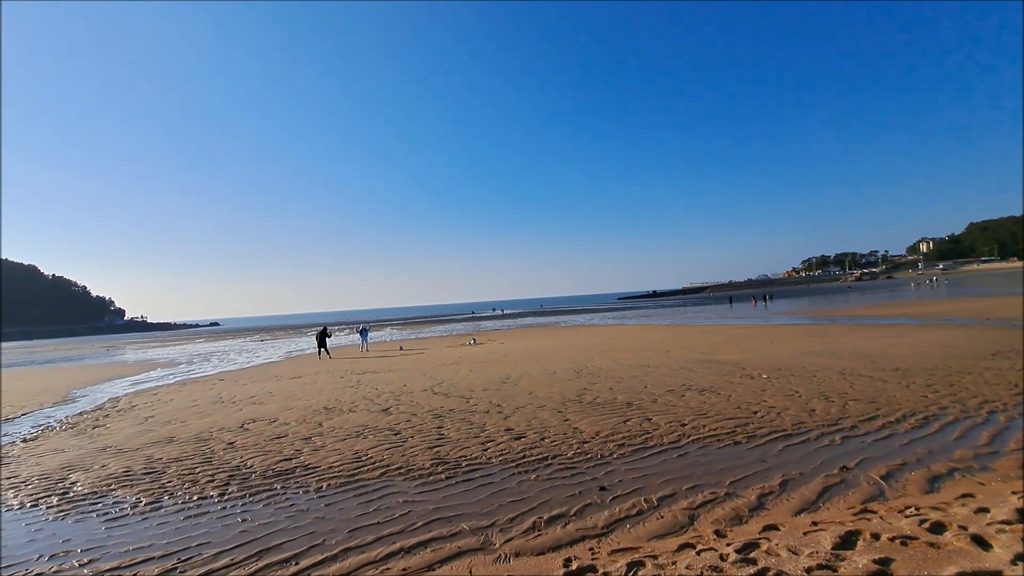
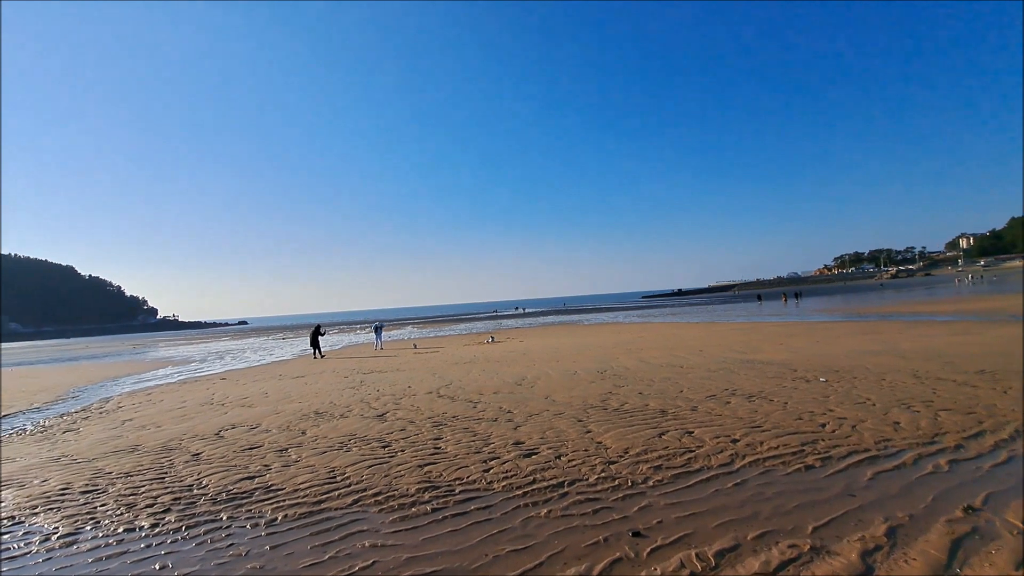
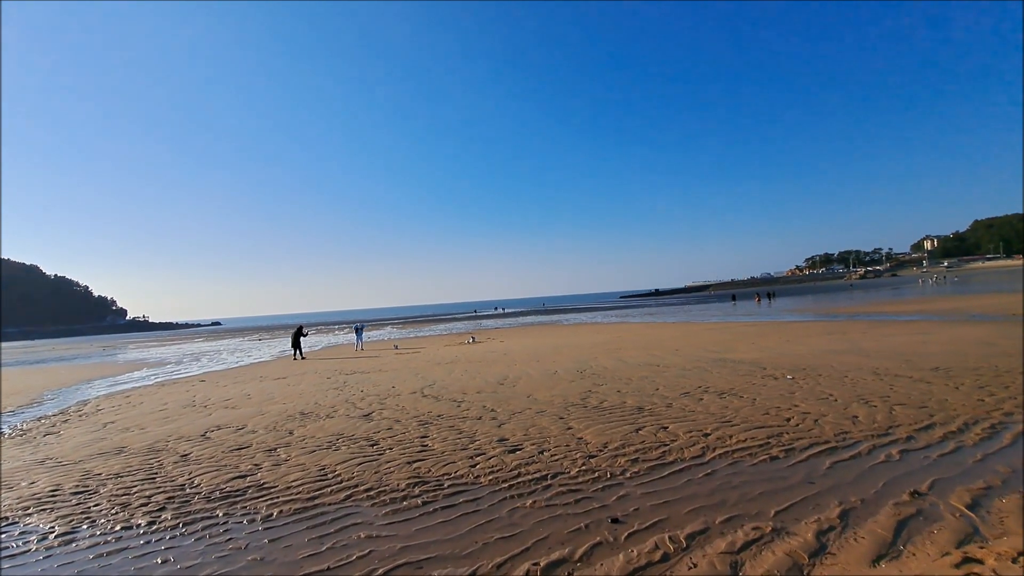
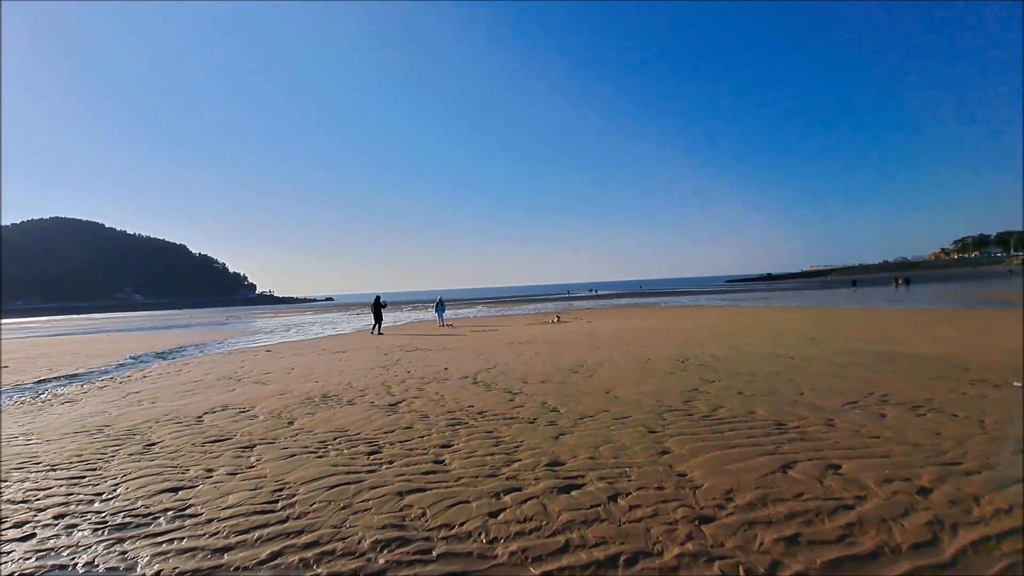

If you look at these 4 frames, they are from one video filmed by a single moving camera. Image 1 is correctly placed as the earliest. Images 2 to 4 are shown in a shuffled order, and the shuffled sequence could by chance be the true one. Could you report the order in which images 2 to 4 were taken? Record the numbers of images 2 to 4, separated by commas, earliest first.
3, 2, 4
